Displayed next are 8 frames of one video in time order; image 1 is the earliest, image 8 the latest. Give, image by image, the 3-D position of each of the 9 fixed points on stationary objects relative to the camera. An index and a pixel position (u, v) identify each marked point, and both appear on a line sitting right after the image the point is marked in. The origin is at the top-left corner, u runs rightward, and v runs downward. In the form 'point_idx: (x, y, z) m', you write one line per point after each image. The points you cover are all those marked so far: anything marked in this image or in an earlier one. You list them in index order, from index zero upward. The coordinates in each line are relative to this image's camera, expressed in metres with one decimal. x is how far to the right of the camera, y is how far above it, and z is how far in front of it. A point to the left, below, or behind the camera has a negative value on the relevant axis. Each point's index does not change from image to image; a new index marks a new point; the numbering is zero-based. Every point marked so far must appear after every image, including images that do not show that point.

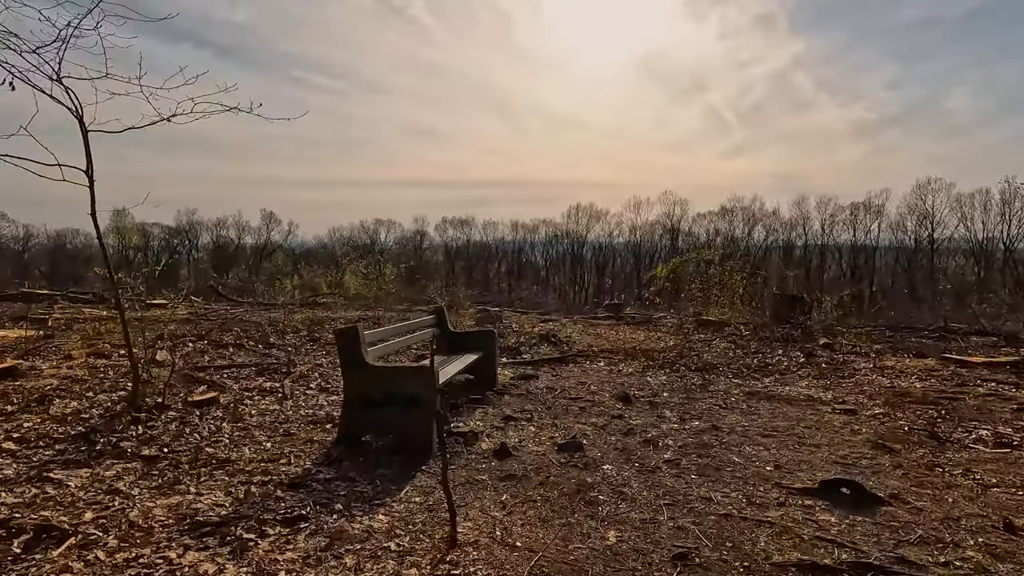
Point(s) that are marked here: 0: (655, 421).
0: (+1.4, -1.3, +5.2) m
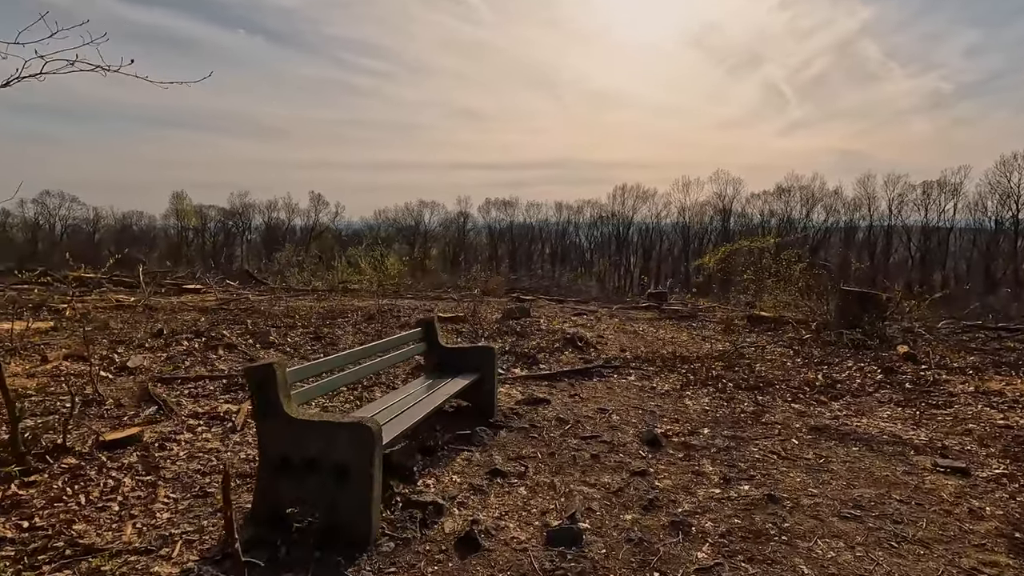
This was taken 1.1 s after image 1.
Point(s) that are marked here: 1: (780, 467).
0: (+1.3, -1.4, +3.9) m
1: (+2.2, -1.4, +4.3) m
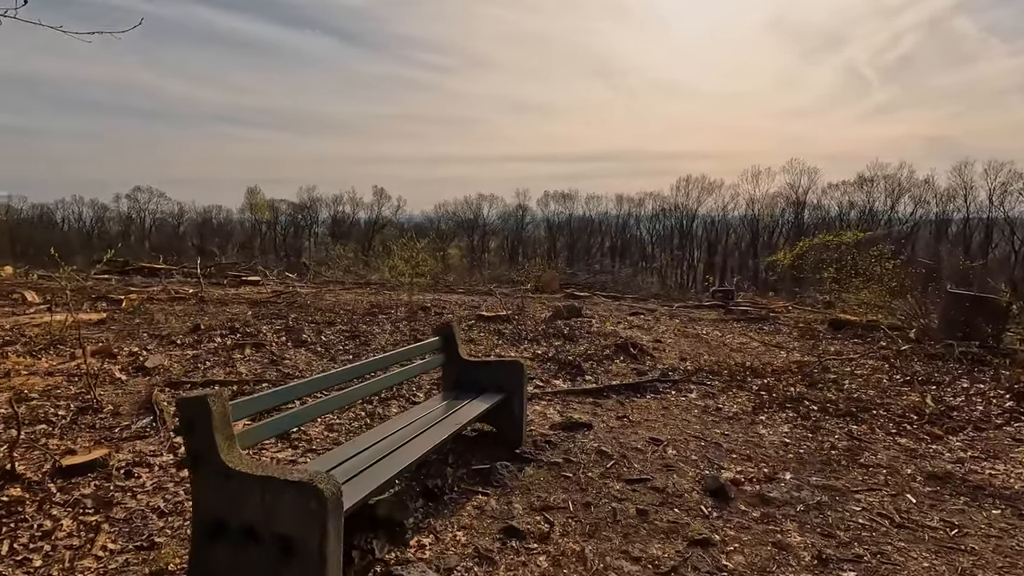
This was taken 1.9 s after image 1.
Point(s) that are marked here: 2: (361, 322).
0: (+1.4, -1.5, +2.9) m
1: (+2.3, -1.5, +3.2) m
2: (-3.1, -0.7, +11.2) m
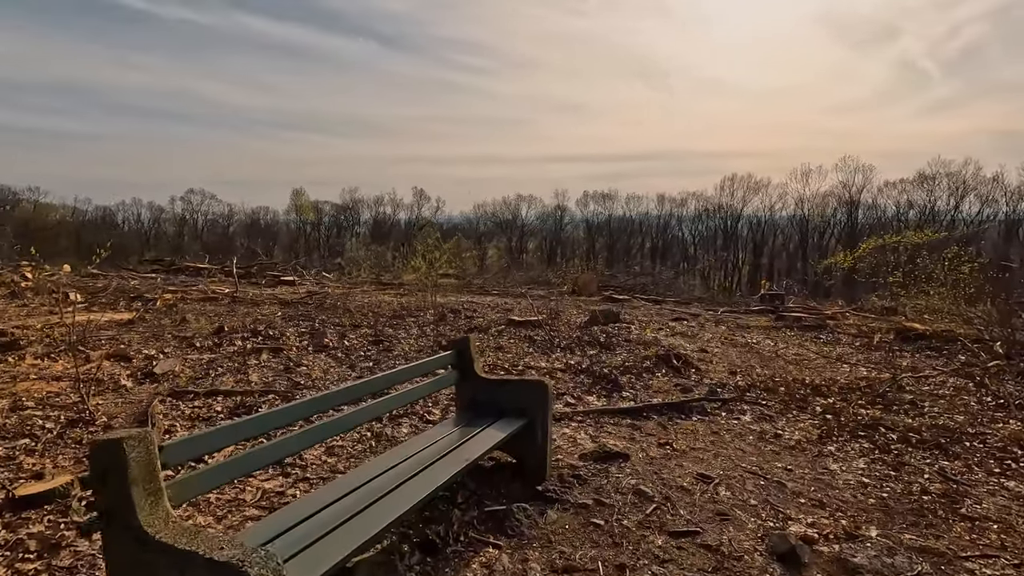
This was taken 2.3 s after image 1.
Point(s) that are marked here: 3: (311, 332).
0: (+1.4, -1.6, +2.2) m
1: (+2.4, -1.6, +2.4) m
2: (-2.5, -0.8, +10.8) m
3: (-3.8, -0.8, +9.9) m
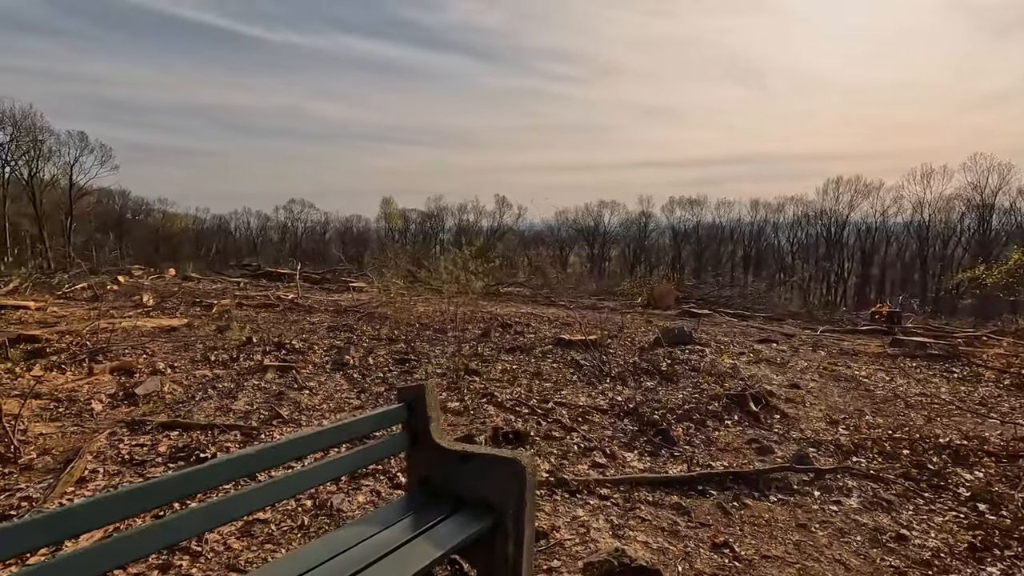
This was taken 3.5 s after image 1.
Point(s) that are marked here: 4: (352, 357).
0: (+1.0, -1.7, +0.7) m
1: (+1.9, -1.8, +0.8) m
2: (-1.6, -1.0, +9.8) m
3: (-2.9, -1.0, +9.2) m
4: (-2.4, -1.0, +8.2) m
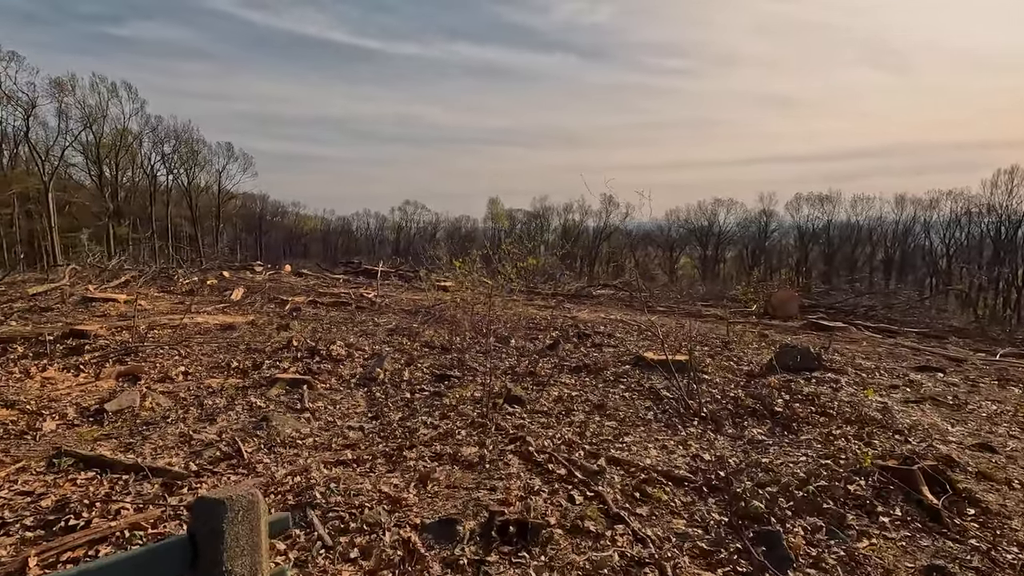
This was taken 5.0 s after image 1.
0: (+0.2, -1.8, -1.0) m
1: (+1.2, -1.8, -1.1) m
2: (-0.5, -1.0, +8.4) m
3: (-1.9, -1.0, +8.1) m
4: (-1.6, -1.1, +7.0) m
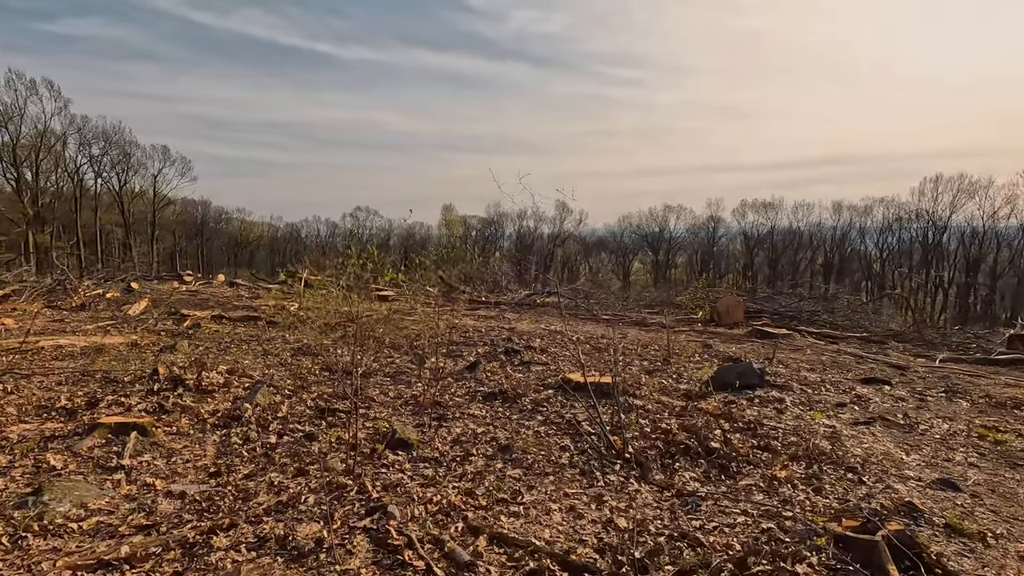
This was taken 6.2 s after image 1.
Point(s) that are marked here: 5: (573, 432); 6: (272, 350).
0: (-0.2, -1.8, -2.0) m
1: (+0.7, -1.9, -2.1) m
2: (-1.7, -1.2, +7.3) m
3: (-3.1, -1.2, +6.9) m
4: (-2.7, -1.2, +5.8) m
5: (+0.6, -1.3, +5.0) m
6: (-4.3, -1.1, +9.6) m
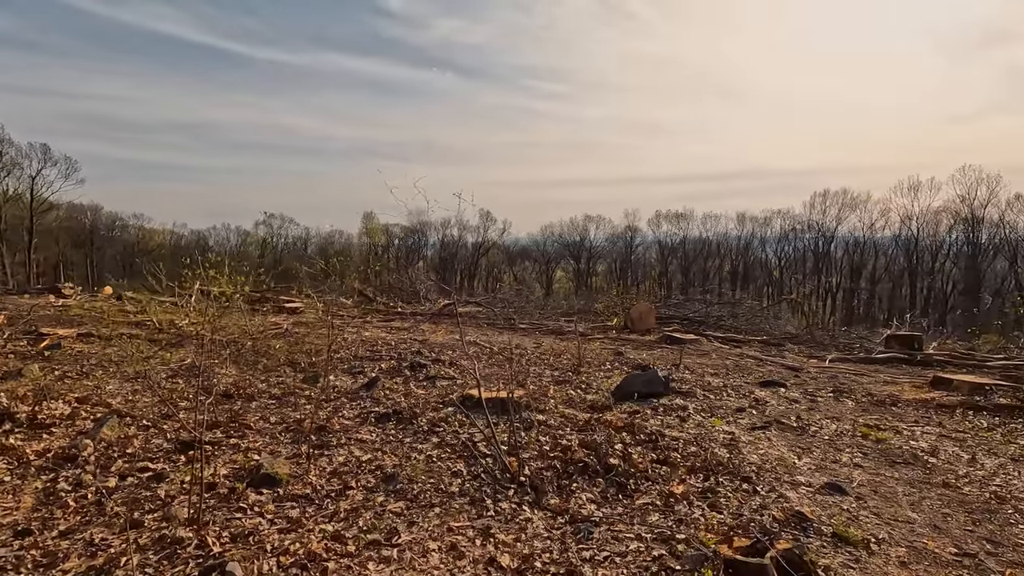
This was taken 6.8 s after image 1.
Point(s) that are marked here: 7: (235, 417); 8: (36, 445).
0: (-0.2, -1.8, -2.5) m
1: (+0.8, -1.9, -2.3) m
2: (-2.9, -1.3, +6.6) m
3: (-4.3, -1.4, +6.0) m
4: (-3.7, -1.4, +5.0) m
5: (-0.4, -1.4, +4.6) m
6: (-5.8, -1.3, +8.5) m
7: (-2.9, -1.4, +5.8) m
8: (-4.2, -1.4, +4.8) m
